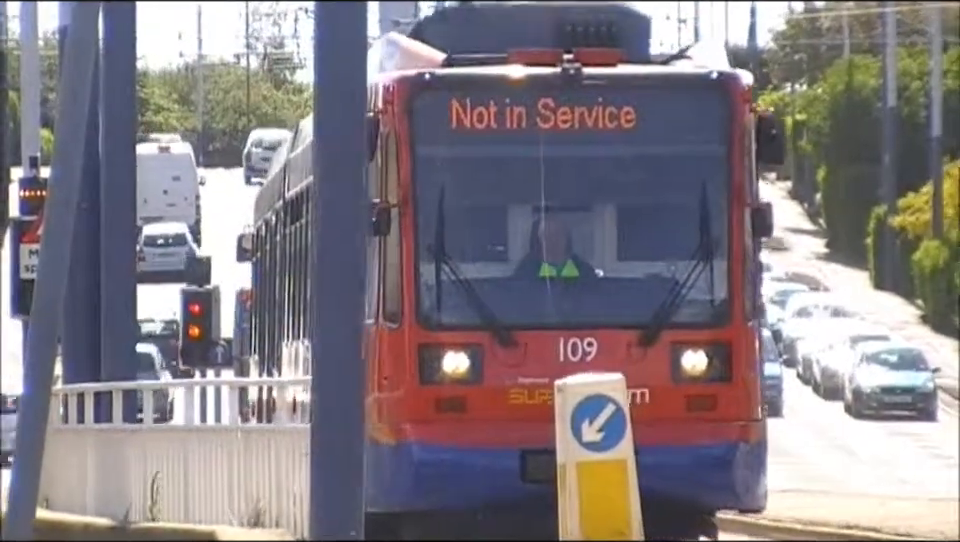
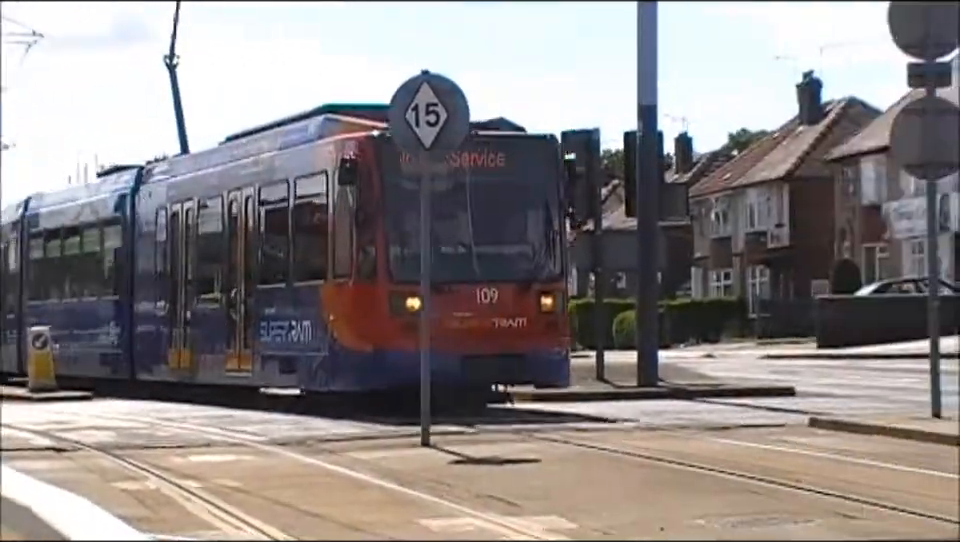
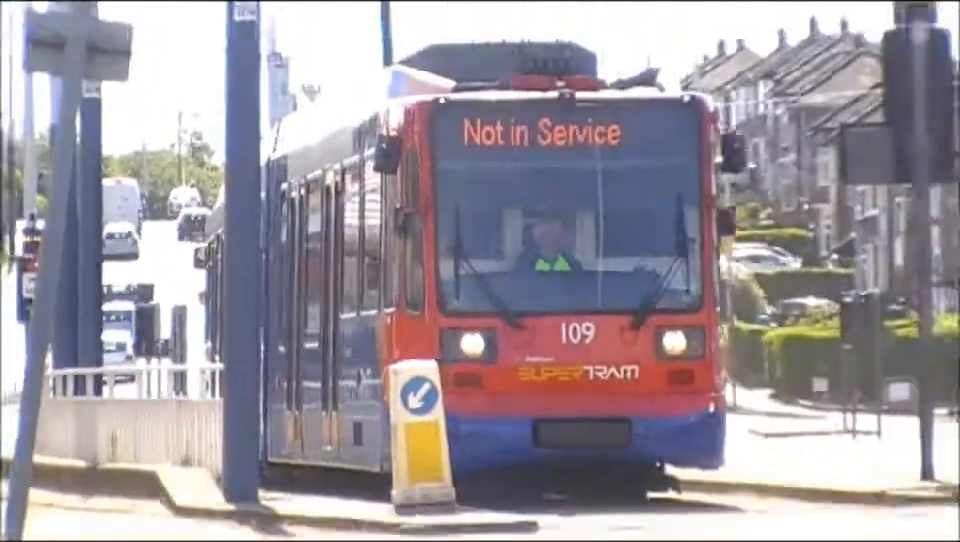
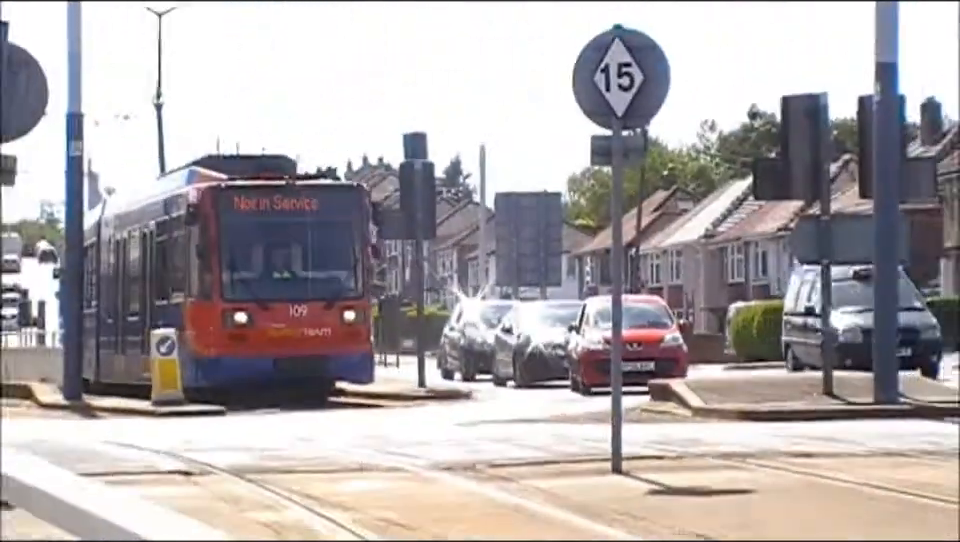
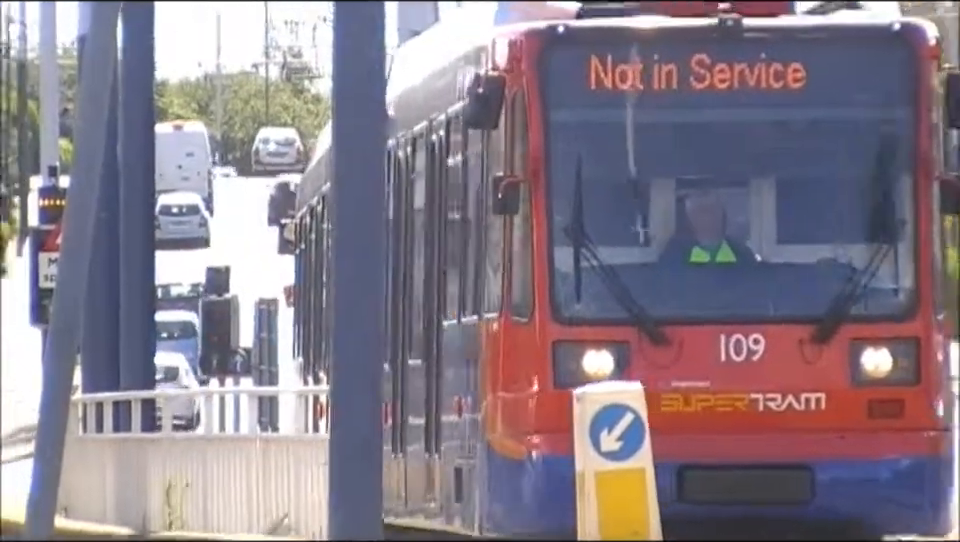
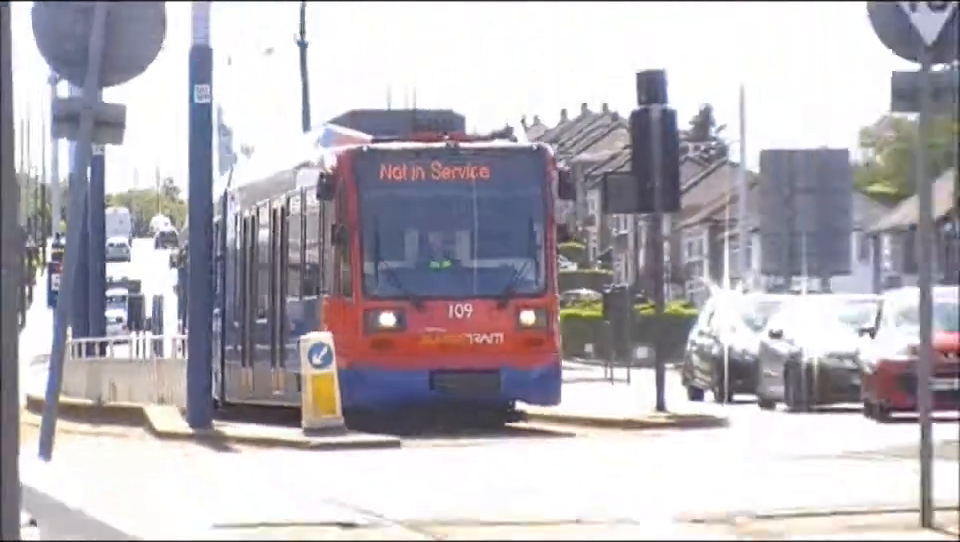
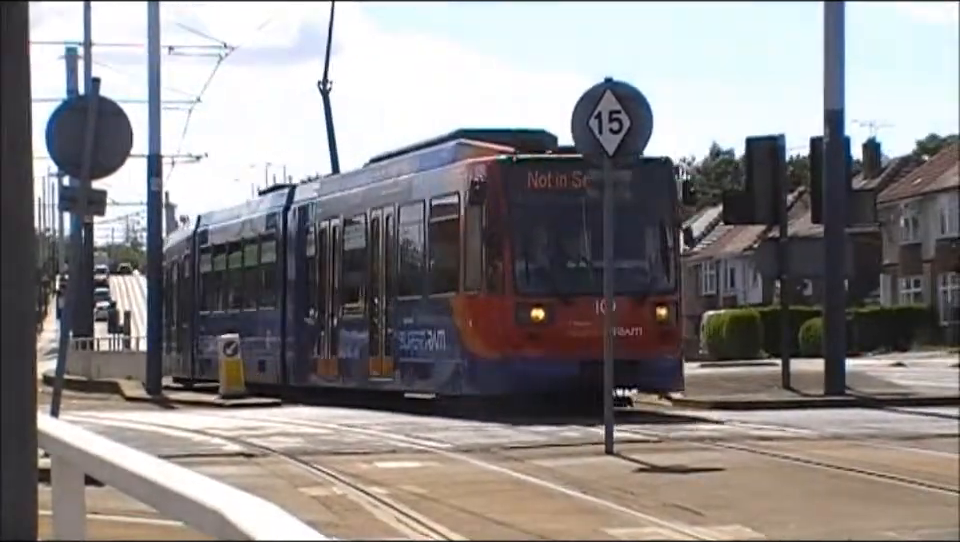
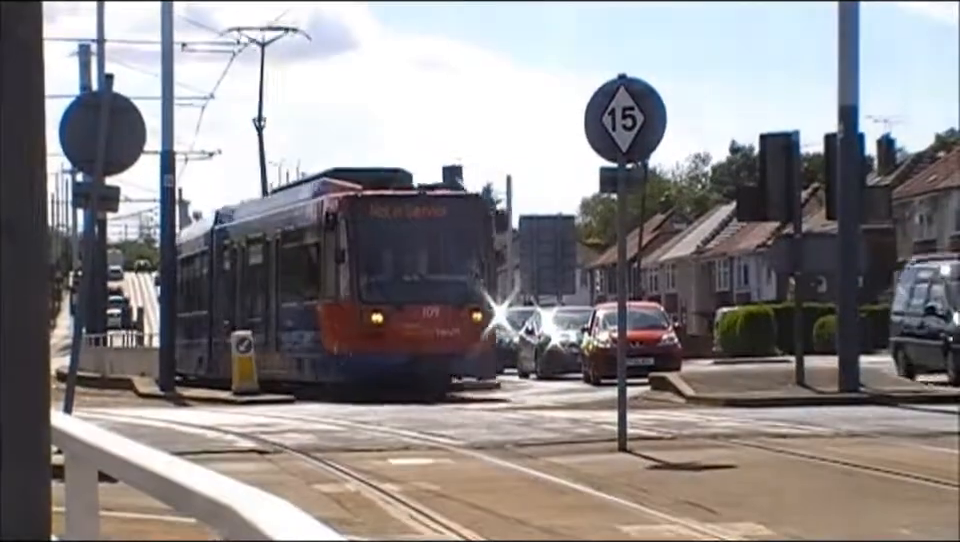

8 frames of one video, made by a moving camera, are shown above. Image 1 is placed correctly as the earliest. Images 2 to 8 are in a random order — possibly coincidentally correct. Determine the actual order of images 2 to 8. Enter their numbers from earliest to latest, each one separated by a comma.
5, 3, 6, 4, 8, 7, 2
